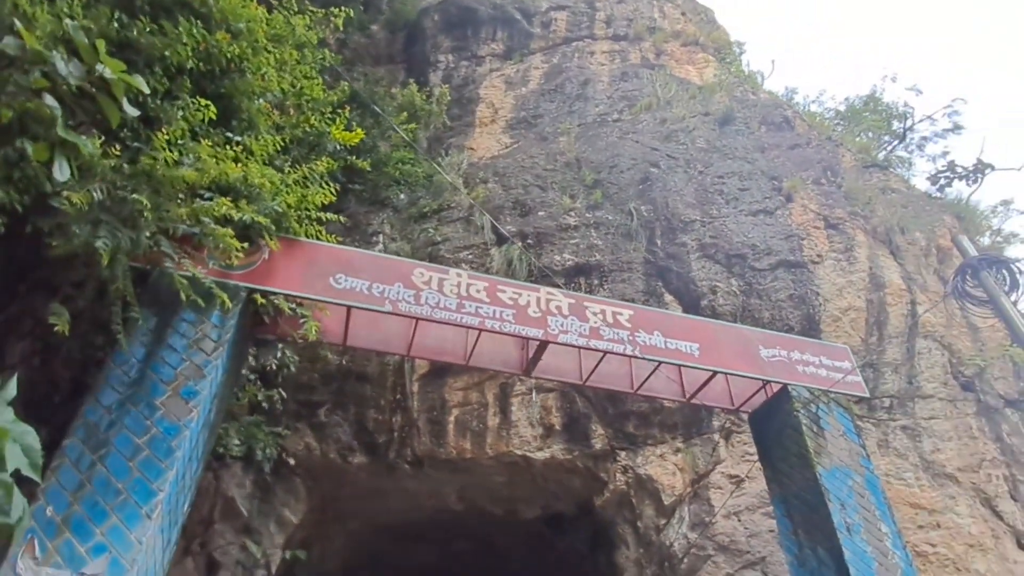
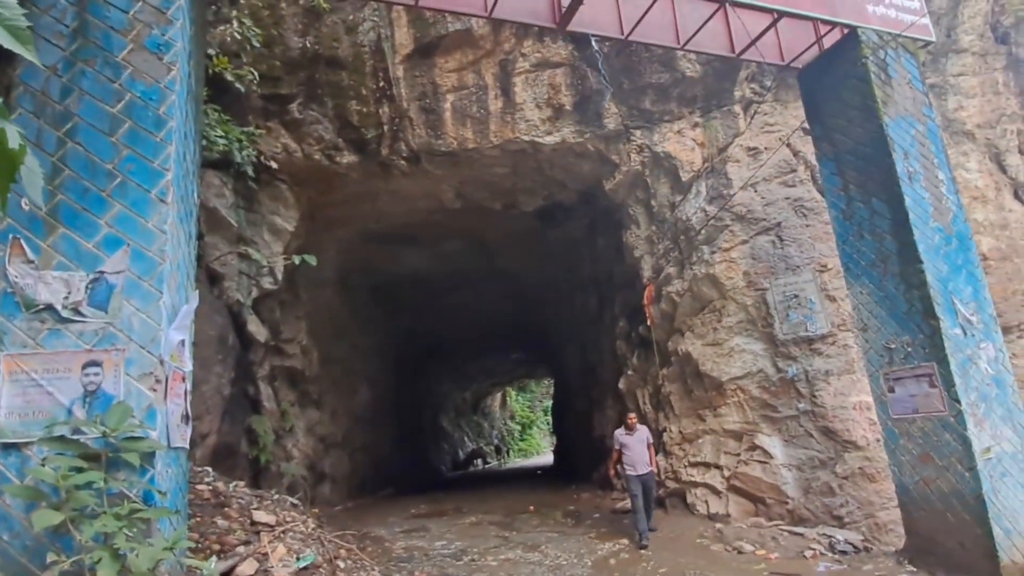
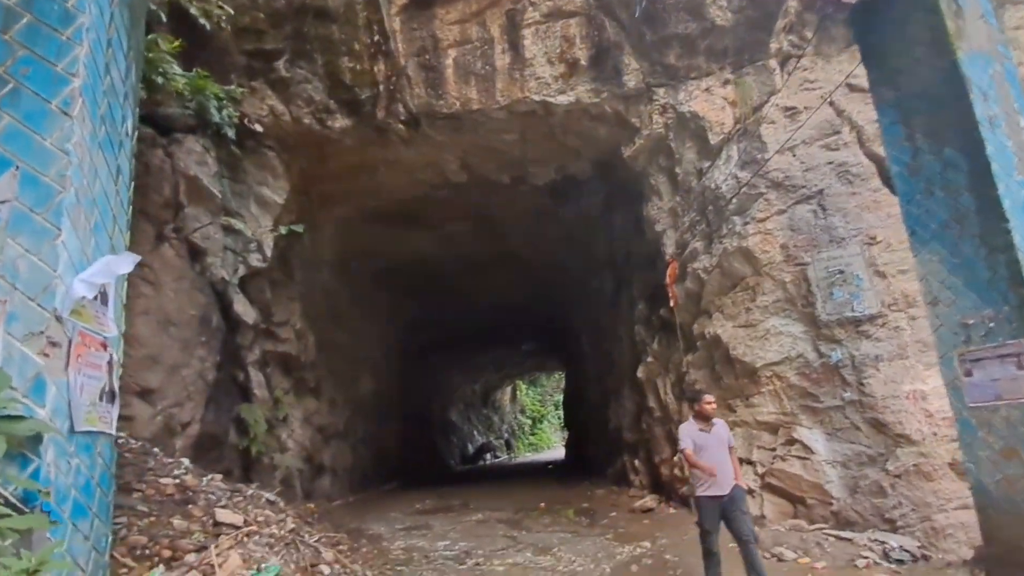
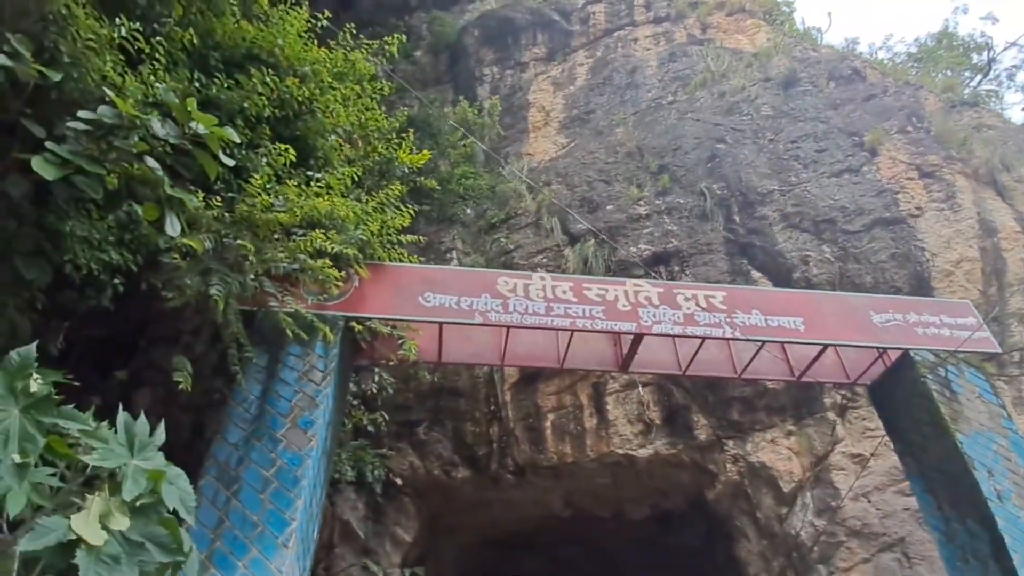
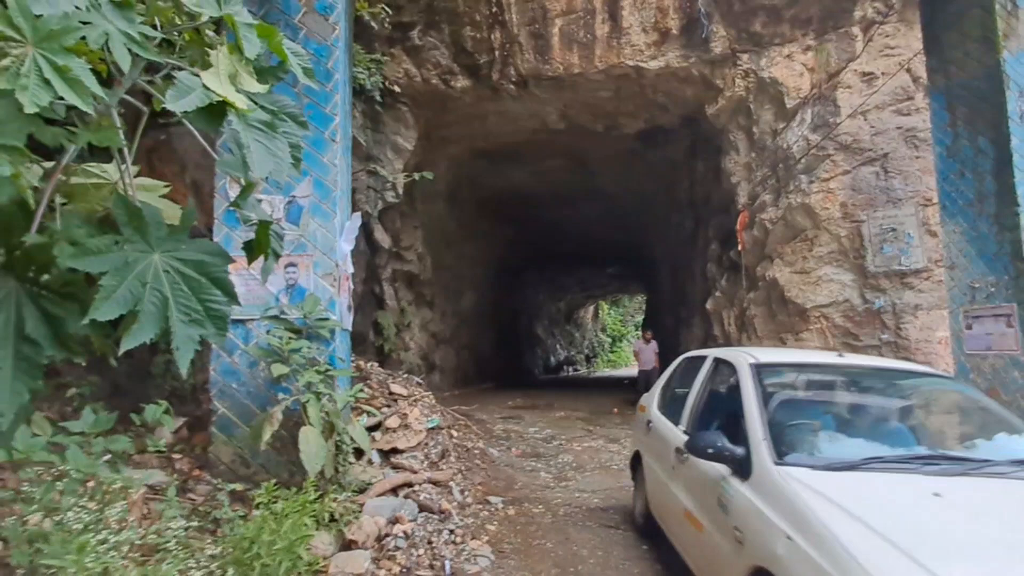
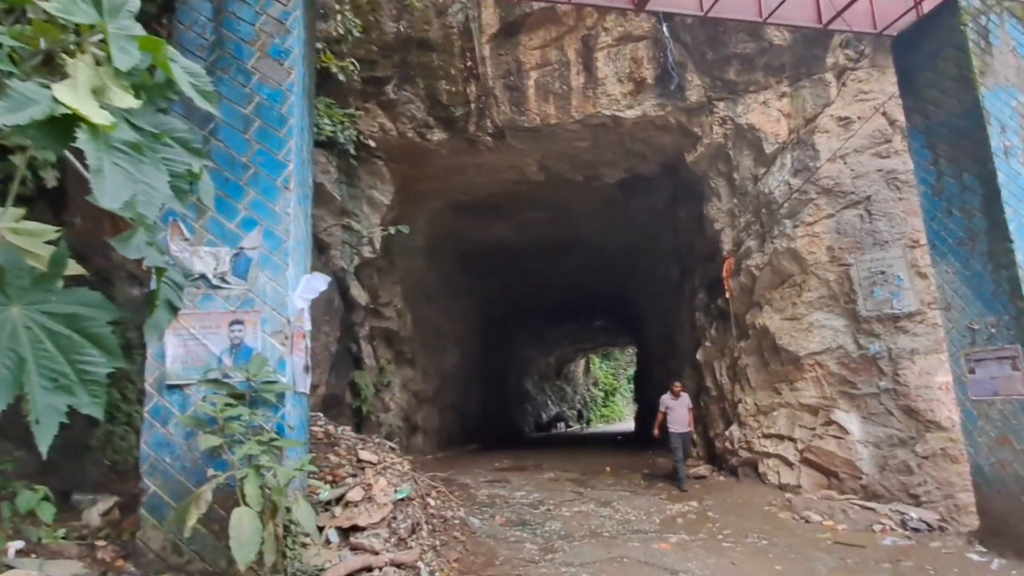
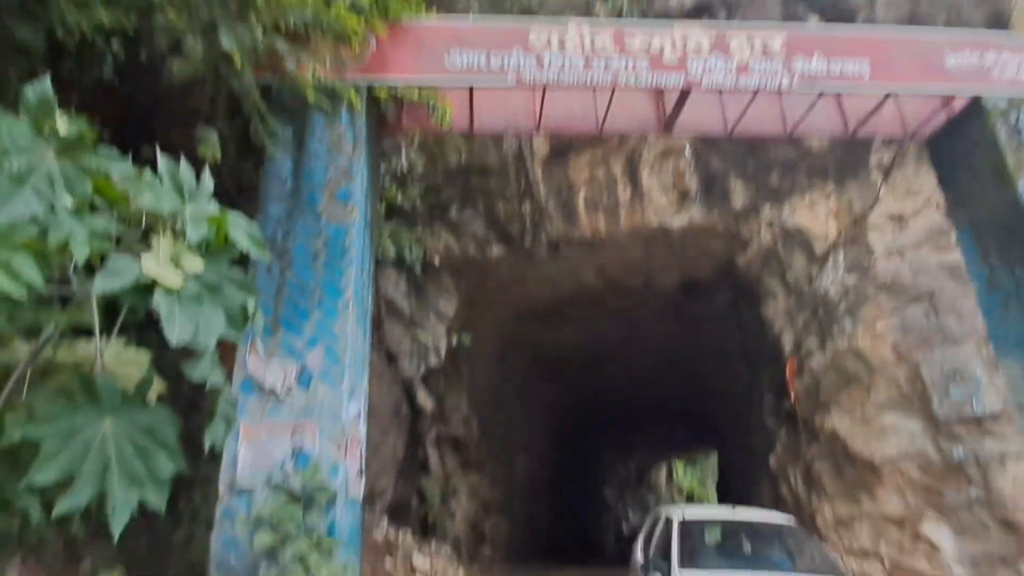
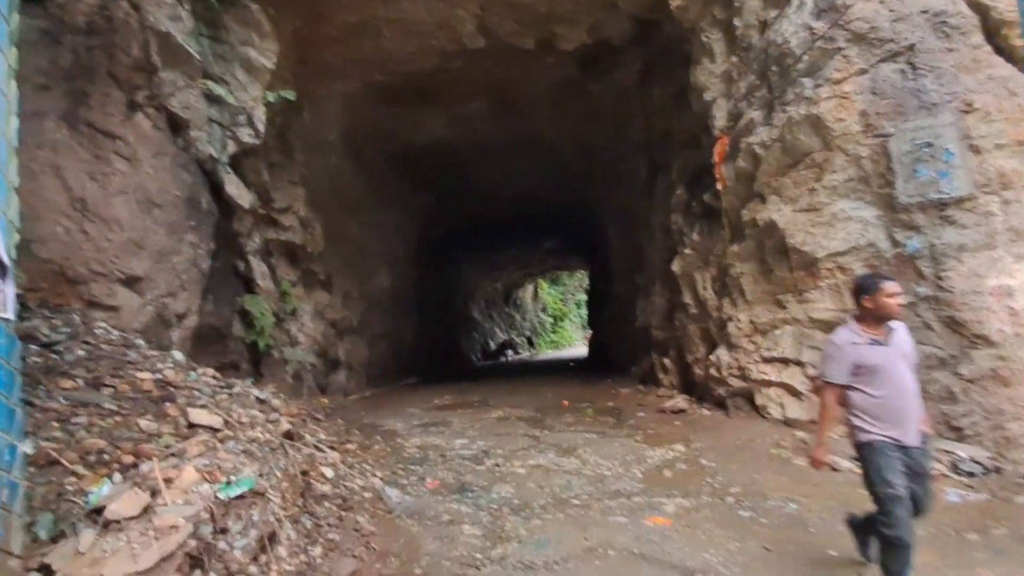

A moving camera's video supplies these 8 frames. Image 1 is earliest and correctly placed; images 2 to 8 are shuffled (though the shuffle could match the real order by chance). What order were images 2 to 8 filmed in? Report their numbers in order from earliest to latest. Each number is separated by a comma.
4, 7, 5, 6, 2, 3, 8
